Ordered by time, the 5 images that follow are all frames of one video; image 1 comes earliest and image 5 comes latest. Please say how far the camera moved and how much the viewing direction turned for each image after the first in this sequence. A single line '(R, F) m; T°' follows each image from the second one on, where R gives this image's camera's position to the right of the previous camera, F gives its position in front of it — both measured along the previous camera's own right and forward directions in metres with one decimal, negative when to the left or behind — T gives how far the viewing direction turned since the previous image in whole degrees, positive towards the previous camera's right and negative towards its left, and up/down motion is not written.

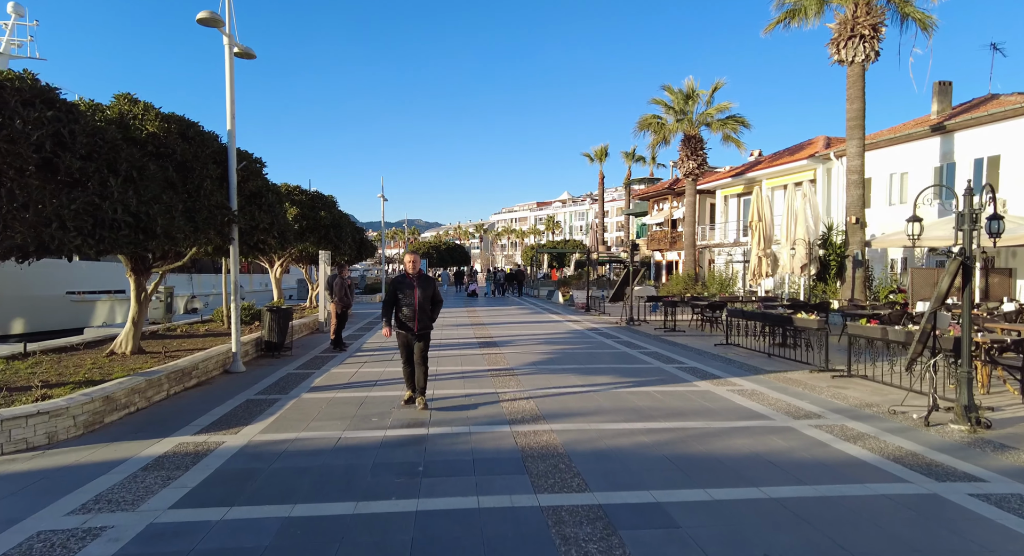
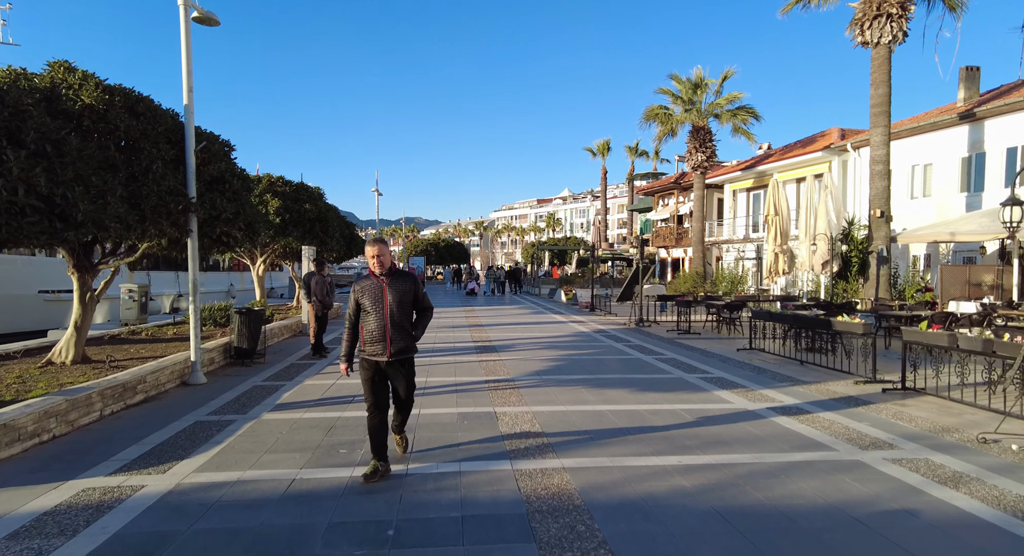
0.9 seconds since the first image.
(0.0, +1.3) m; 0°
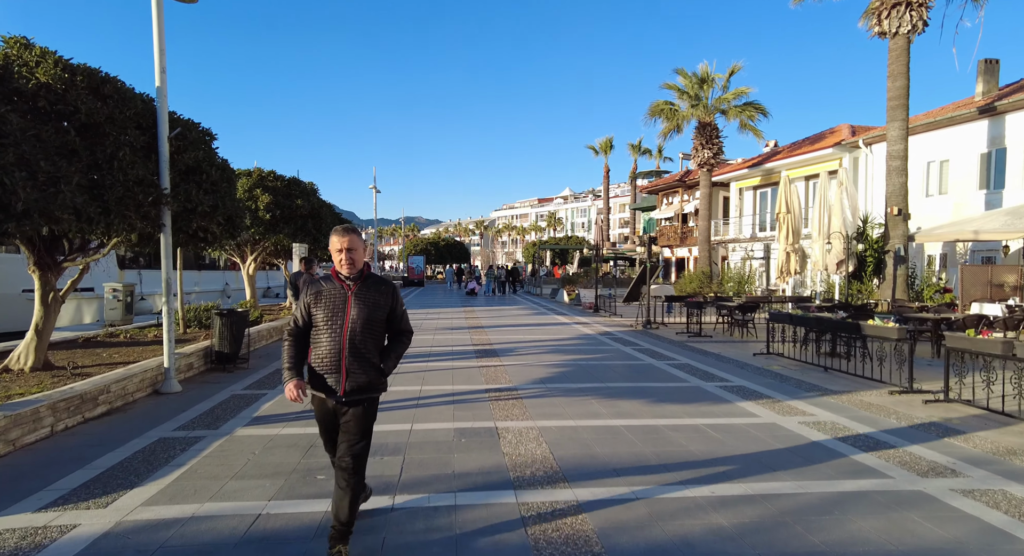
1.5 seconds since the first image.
(0.0, +0.7) m; 0°
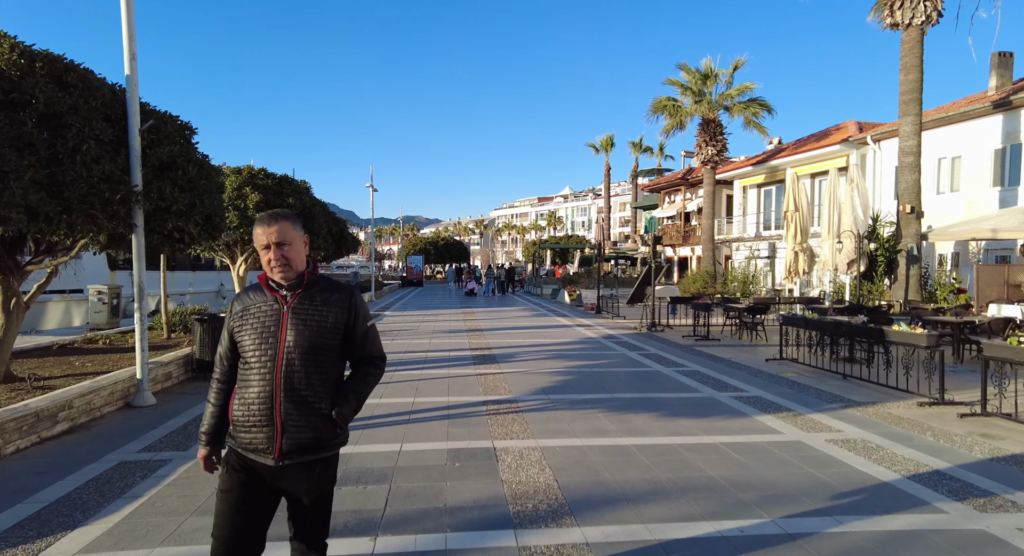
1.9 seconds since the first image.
(0.0, +0.6) m; 0°
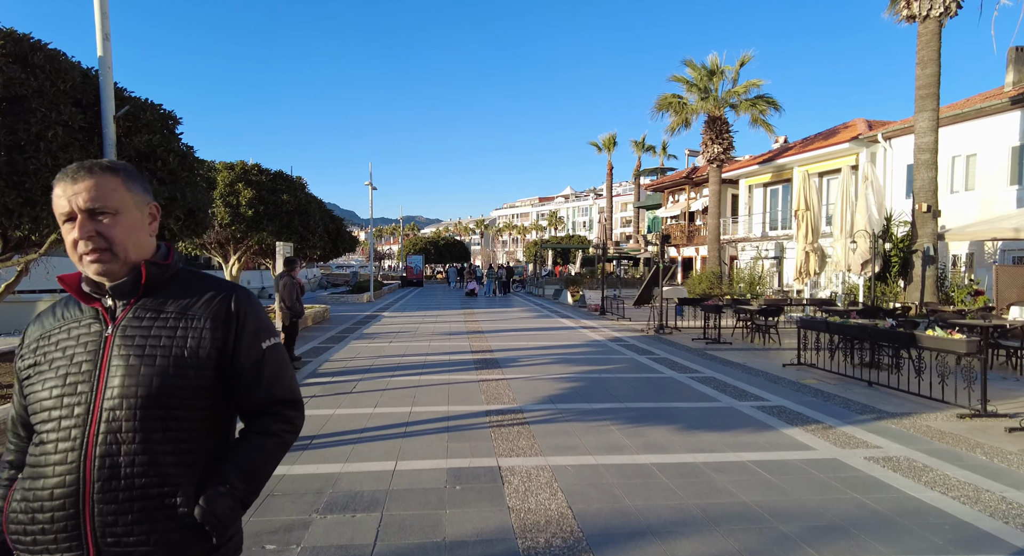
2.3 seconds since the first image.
(-0.1, +0.6) m; 0°
